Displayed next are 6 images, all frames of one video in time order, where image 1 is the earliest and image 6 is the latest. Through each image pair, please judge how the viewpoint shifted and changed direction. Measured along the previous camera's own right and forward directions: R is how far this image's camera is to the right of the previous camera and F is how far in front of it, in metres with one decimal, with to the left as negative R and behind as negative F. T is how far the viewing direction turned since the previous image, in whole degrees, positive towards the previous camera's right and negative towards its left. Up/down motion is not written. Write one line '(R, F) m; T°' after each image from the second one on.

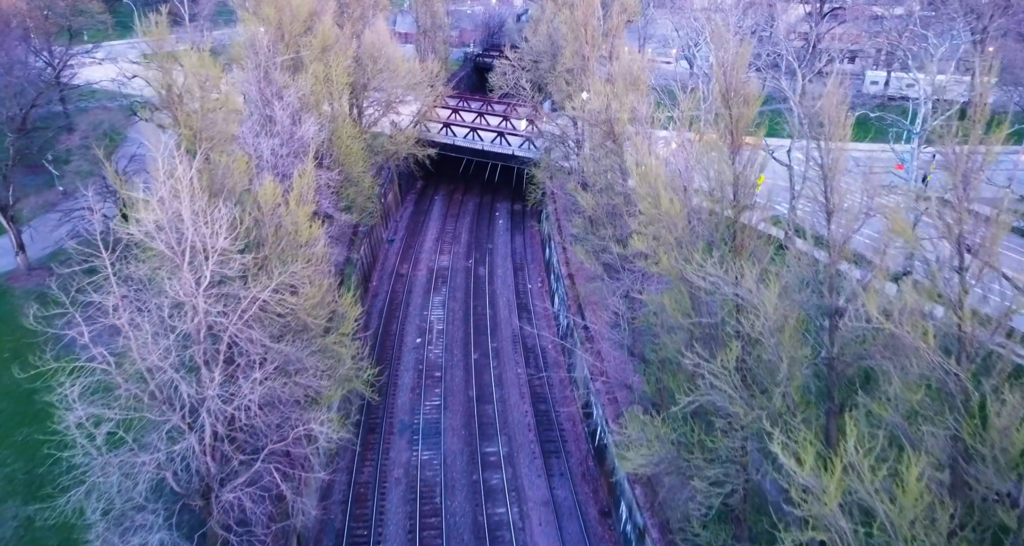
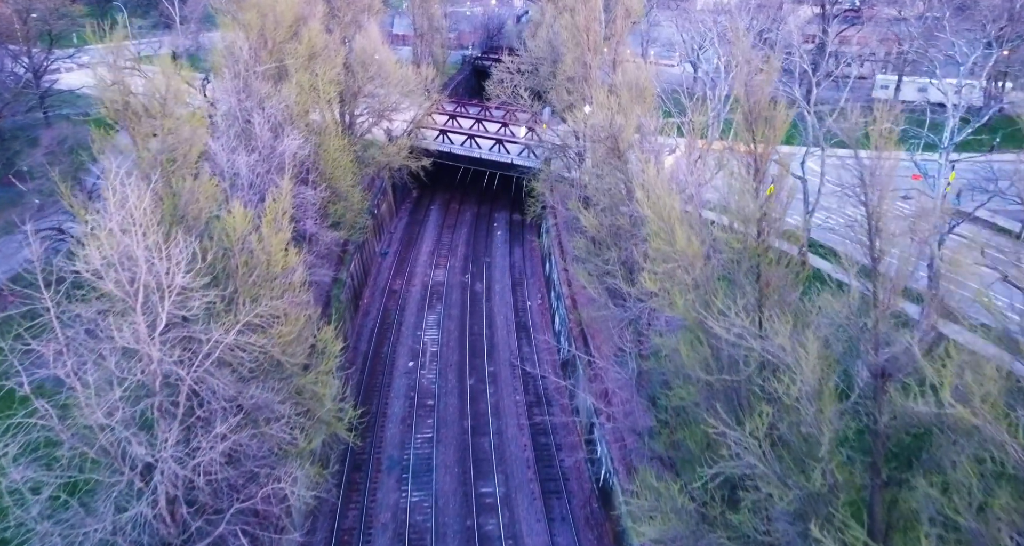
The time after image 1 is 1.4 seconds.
(+0.1, +1.4) m; 0°
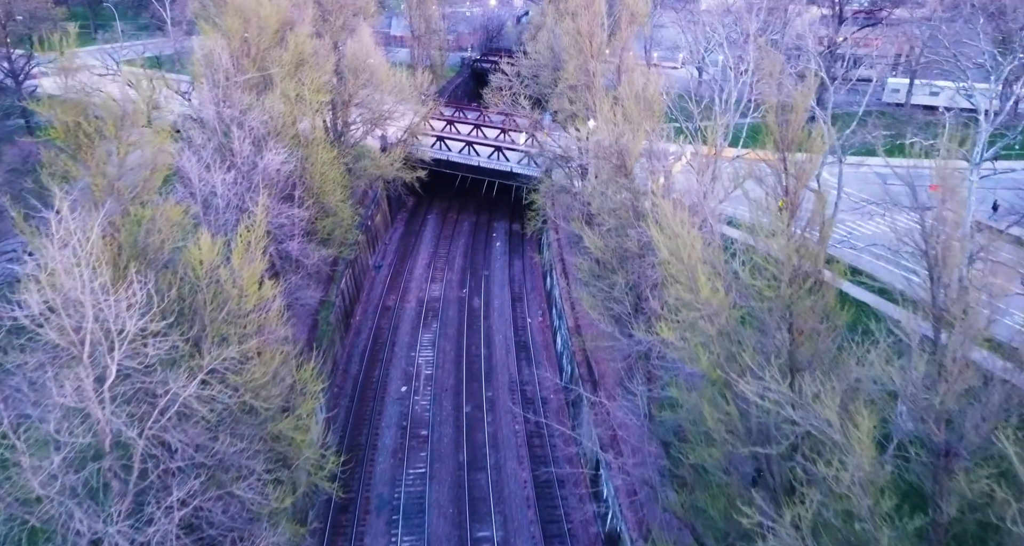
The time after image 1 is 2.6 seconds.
(0.0, +1.3) m; 0°
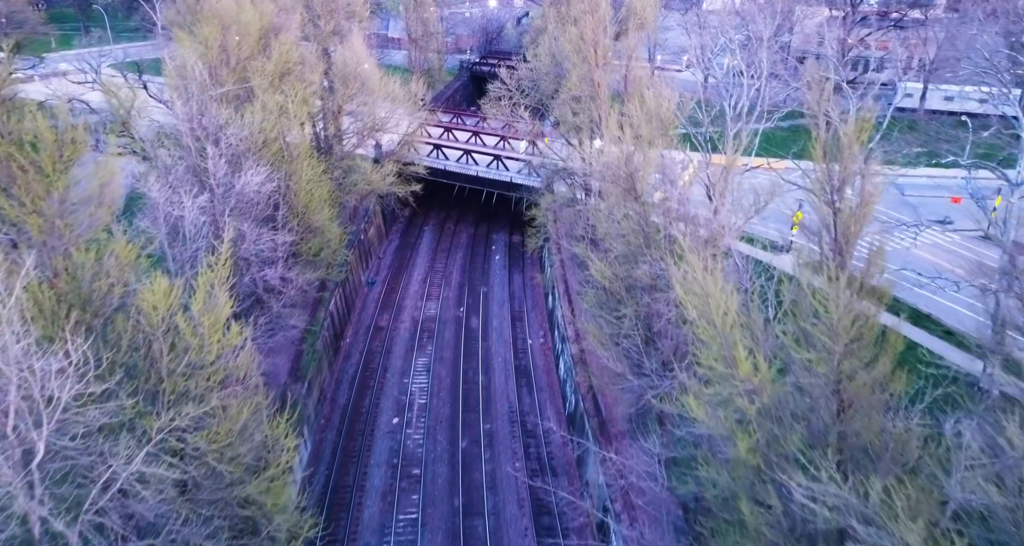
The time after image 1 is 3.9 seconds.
(0.0, +1.5) m; 0°
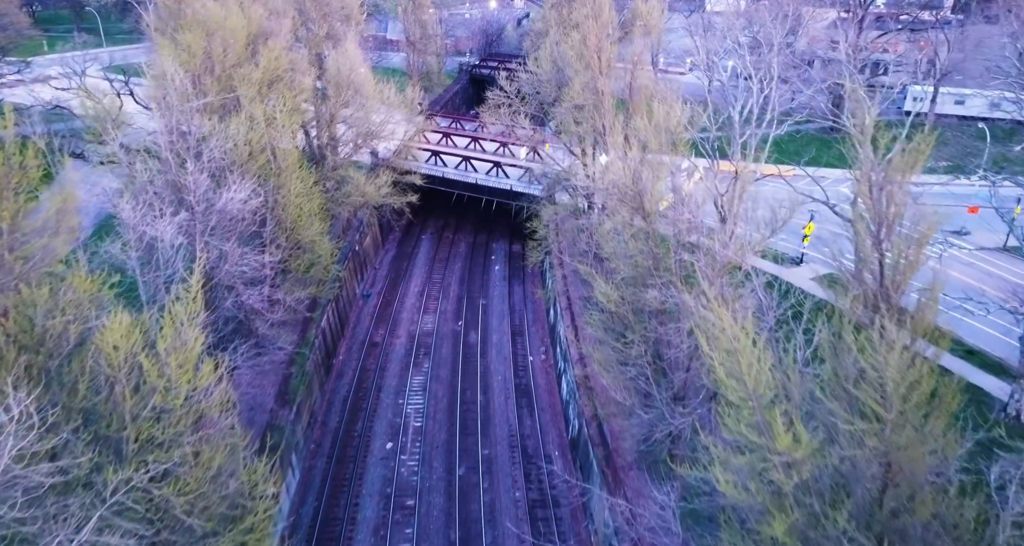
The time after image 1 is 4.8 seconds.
(0.0, +1.0) m; 0°
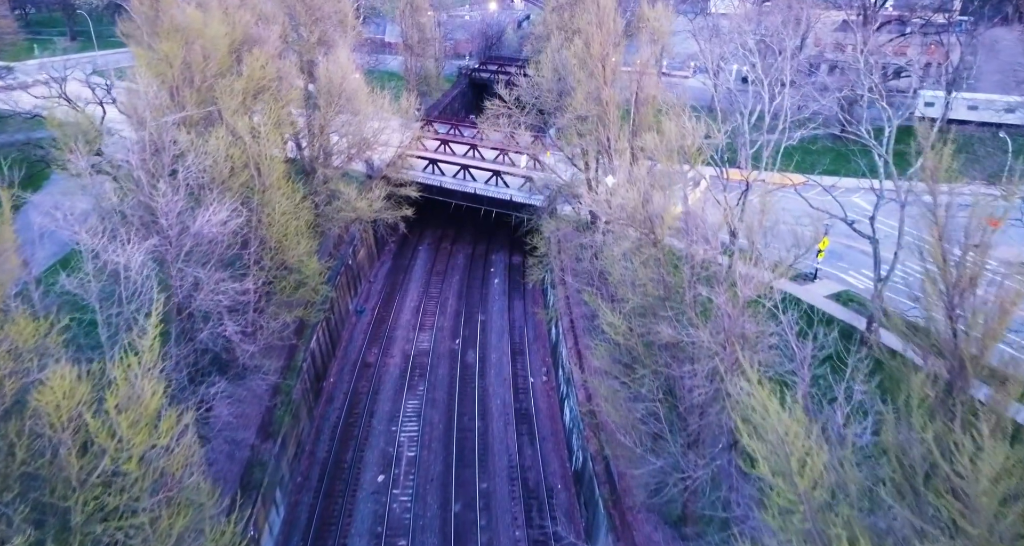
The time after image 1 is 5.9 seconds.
(0.0, +1.2) m; 0°
